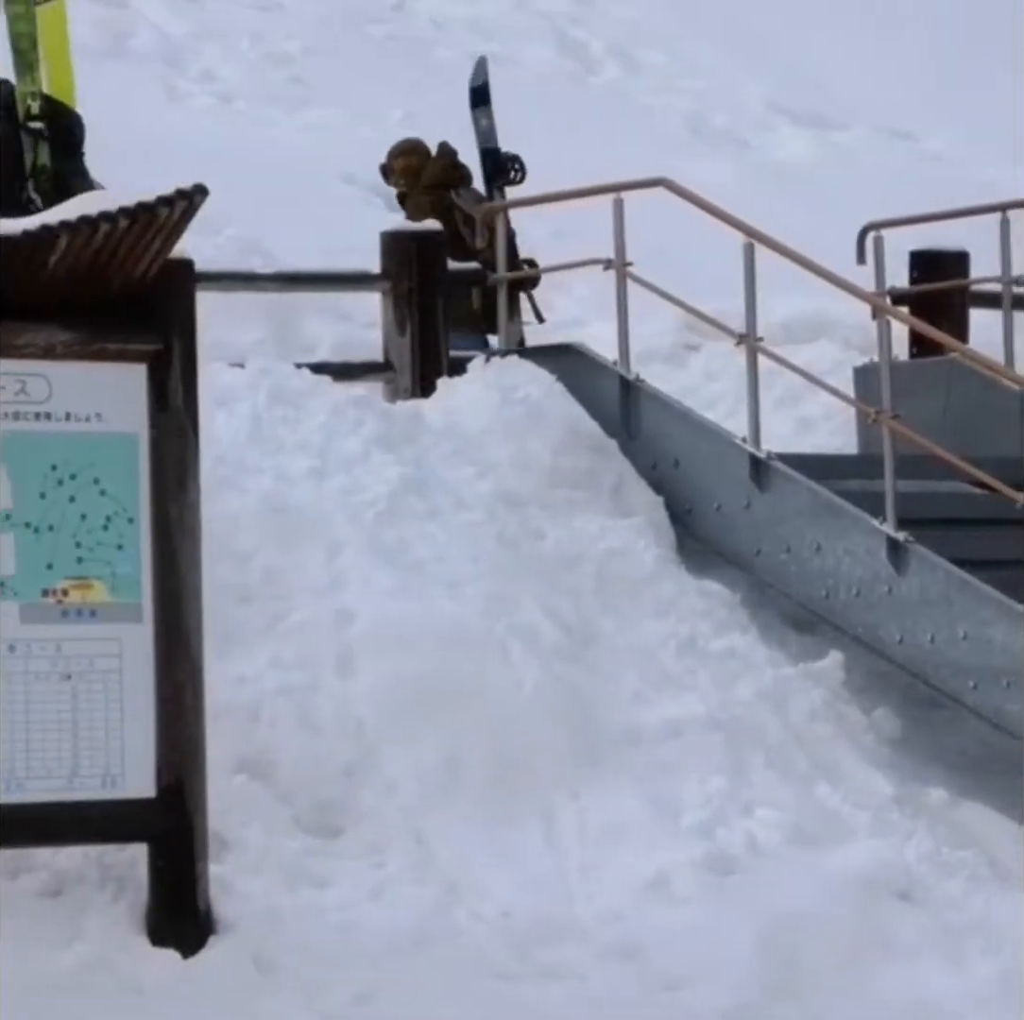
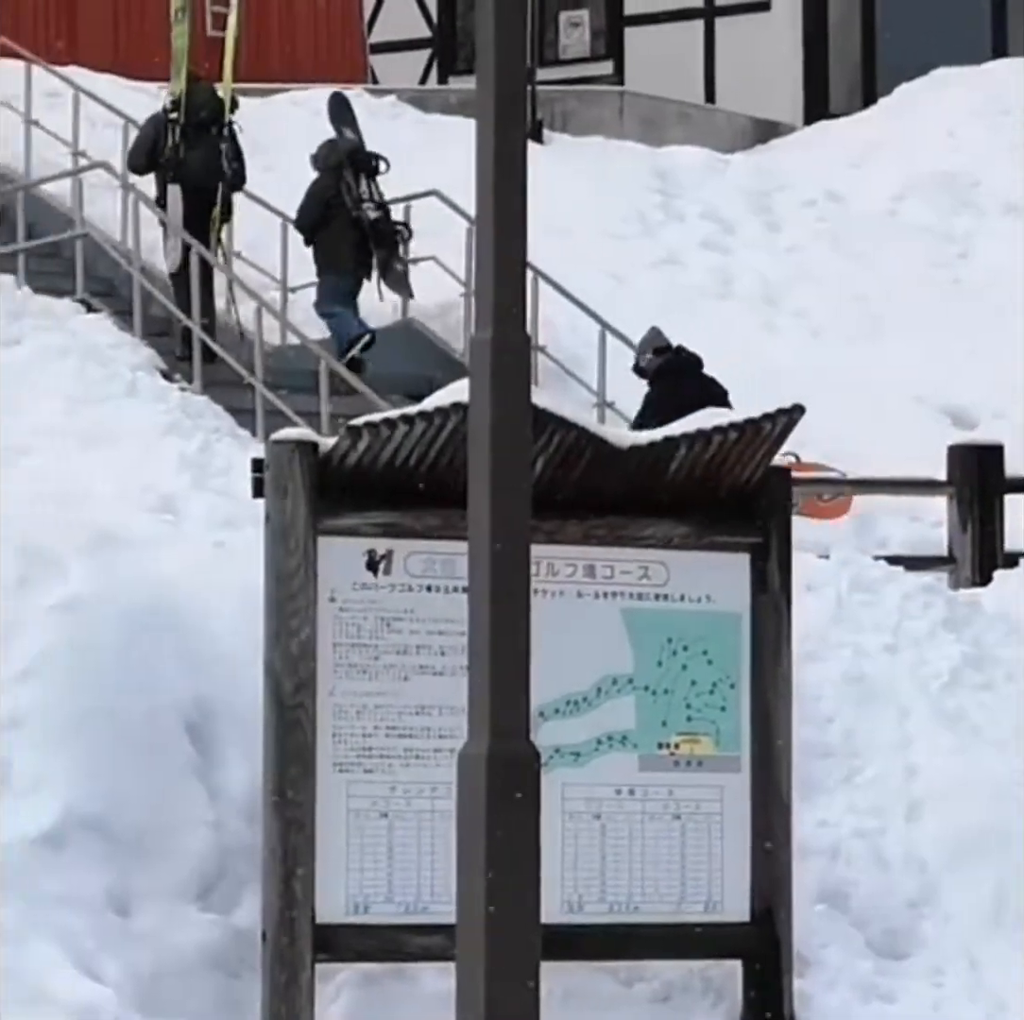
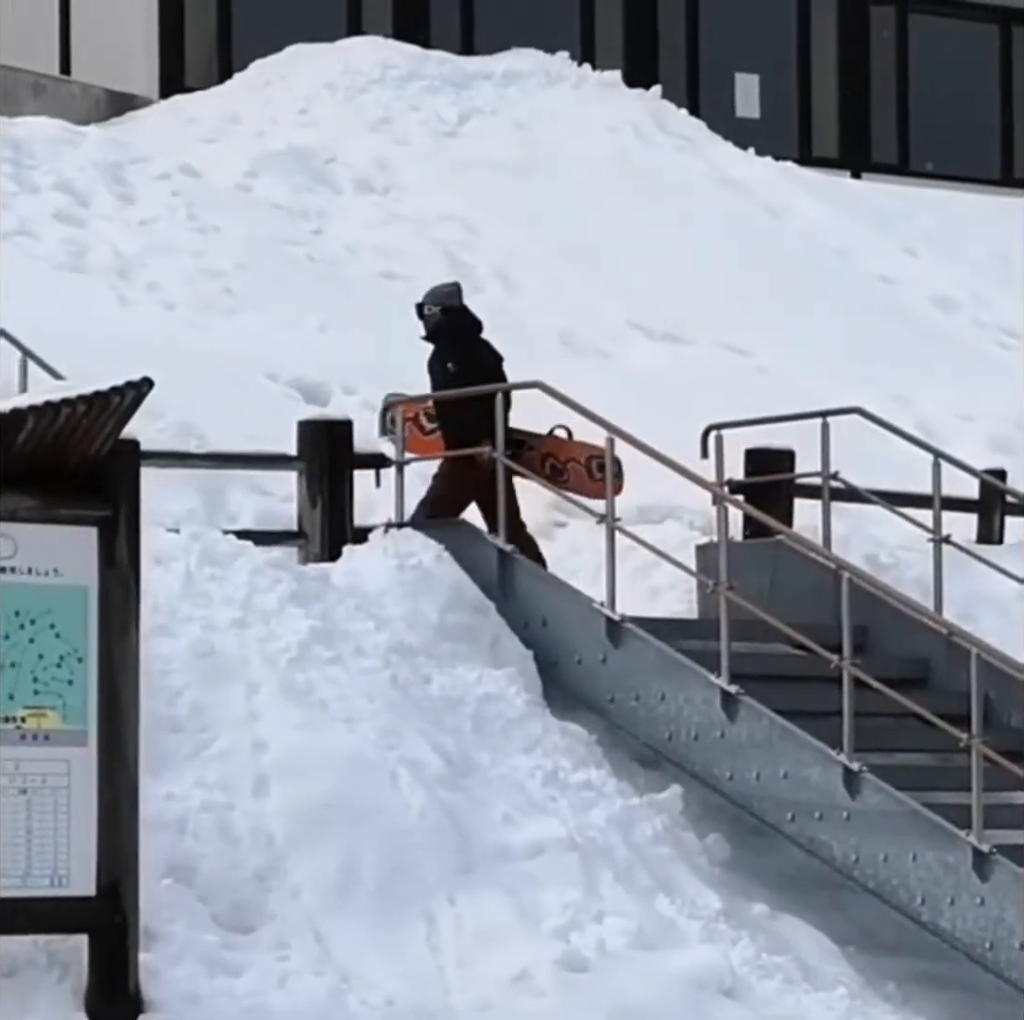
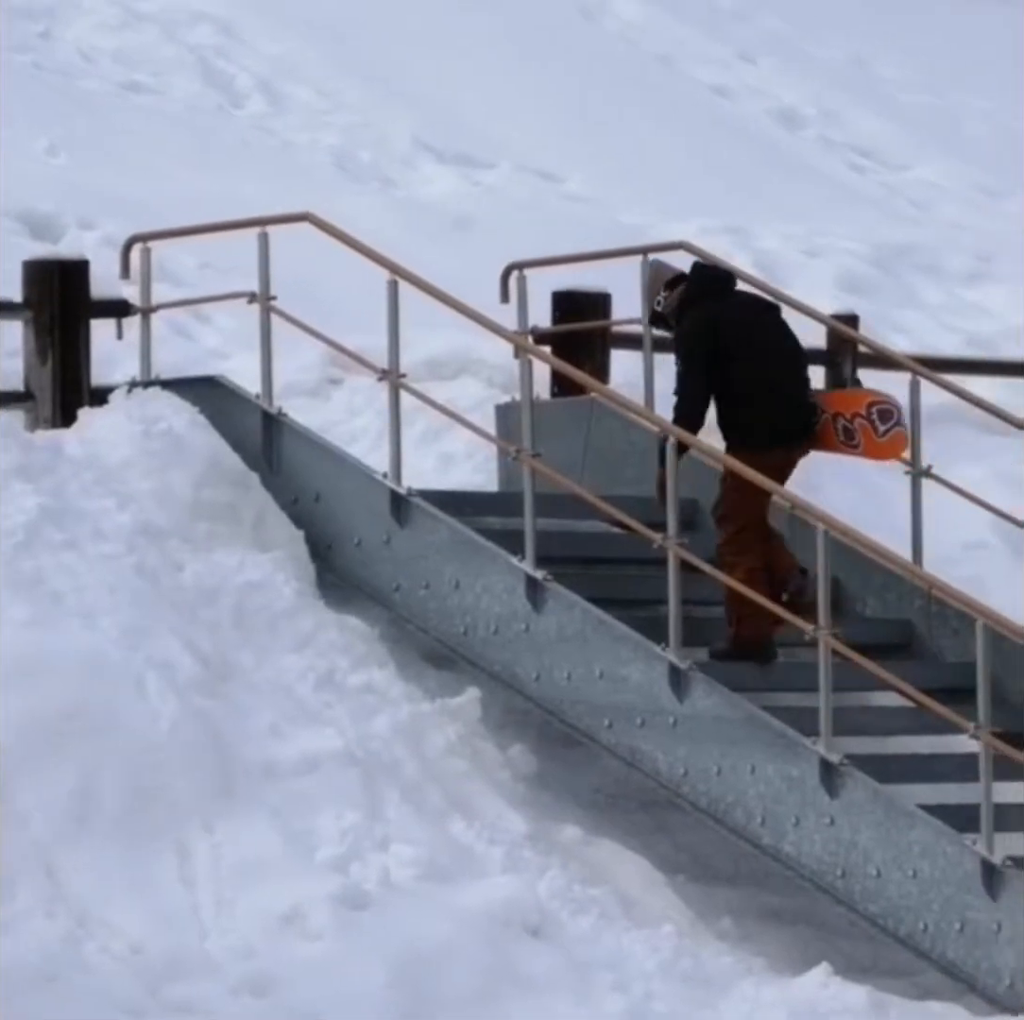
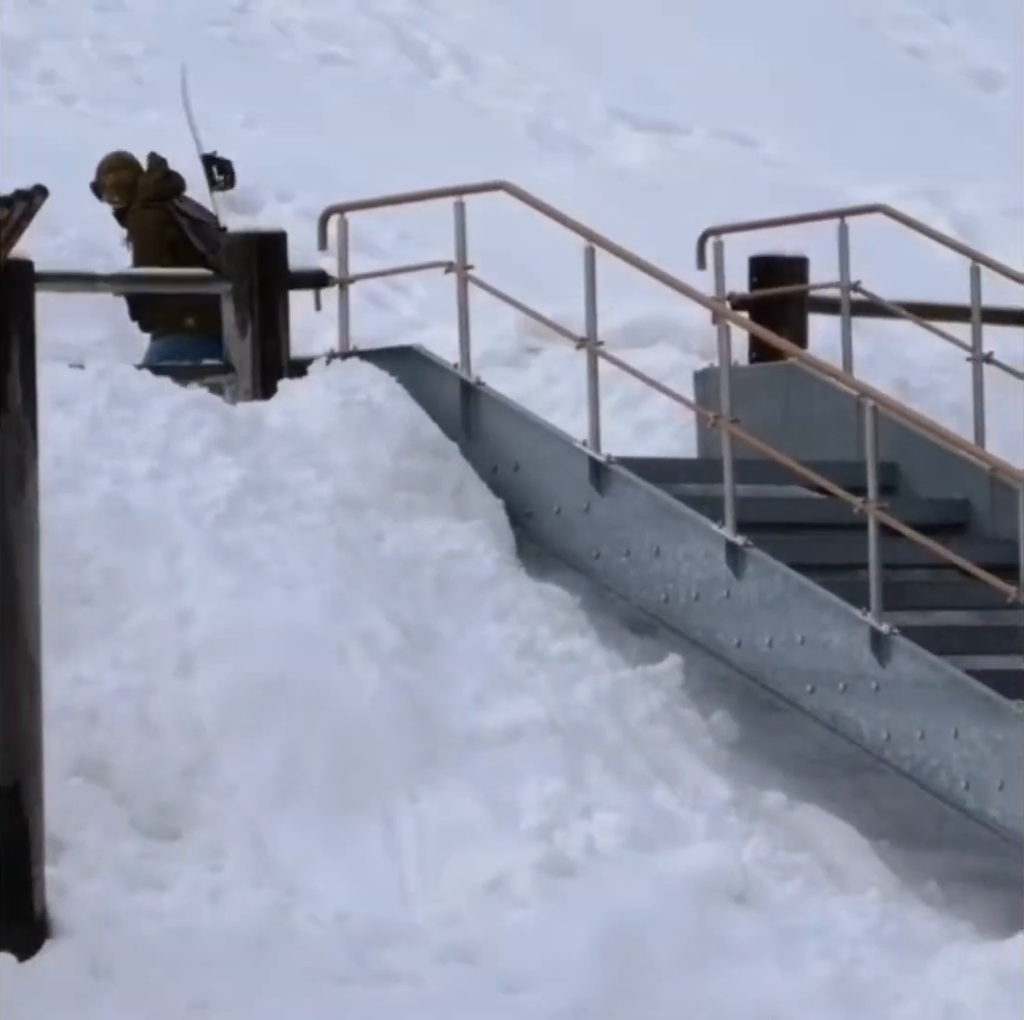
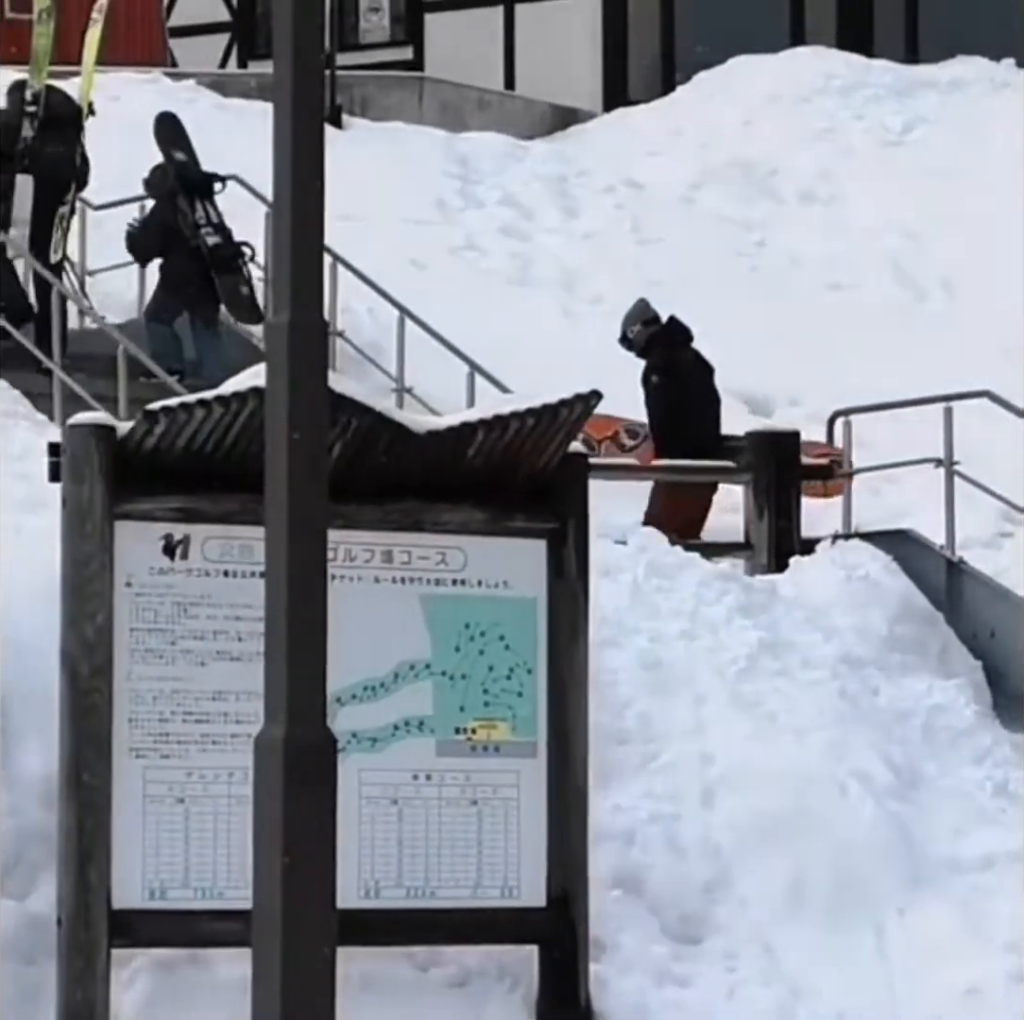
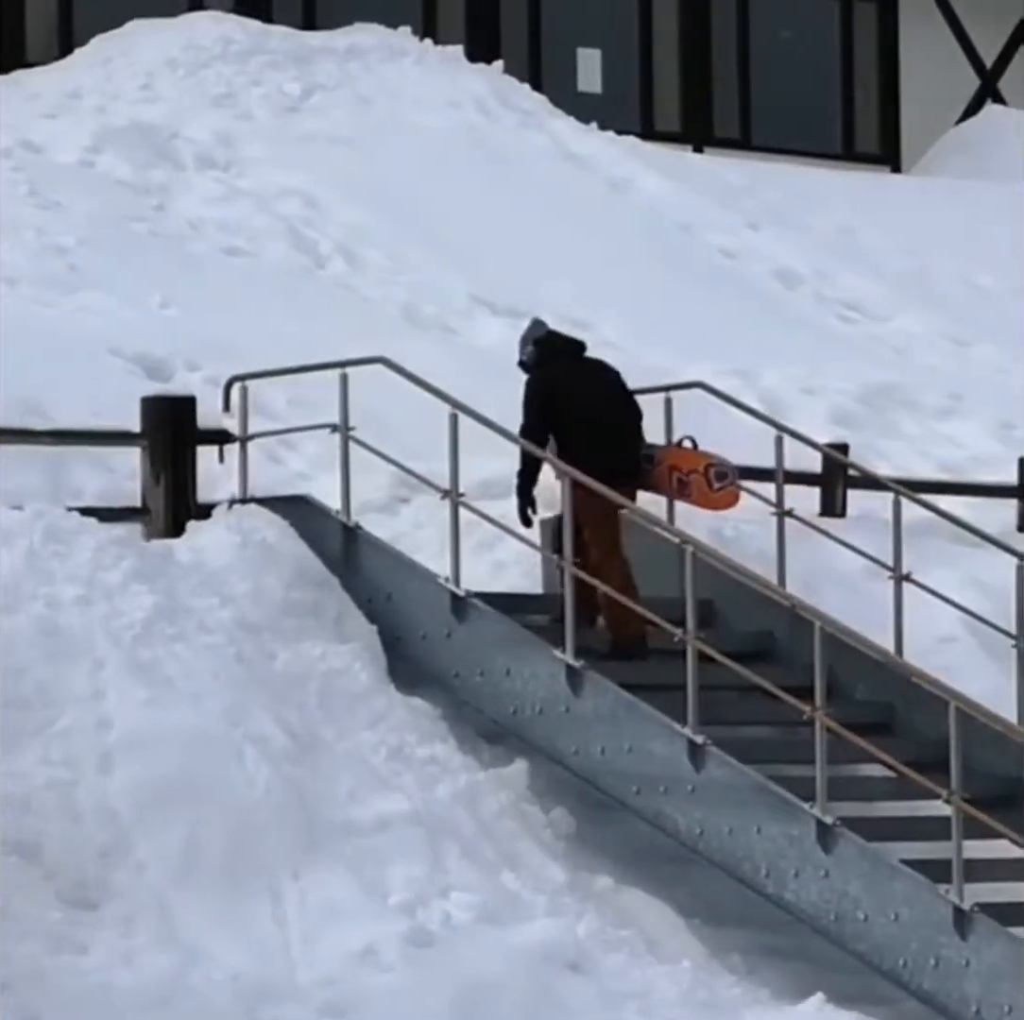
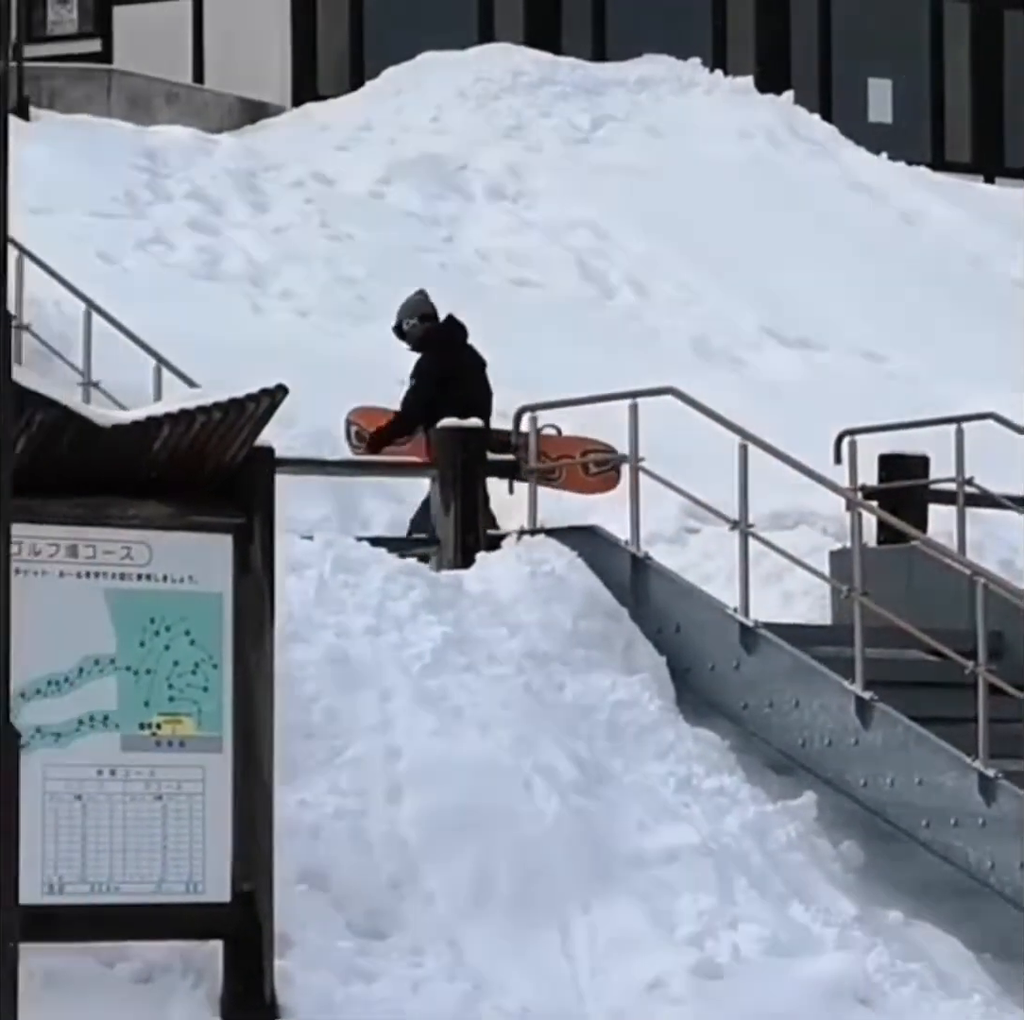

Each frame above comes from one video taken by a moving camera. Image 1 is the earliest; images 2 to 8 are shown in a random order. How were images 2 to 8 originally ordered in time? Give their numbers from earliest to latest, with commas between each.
5, 4, 7, 3, 8, 6, 2
